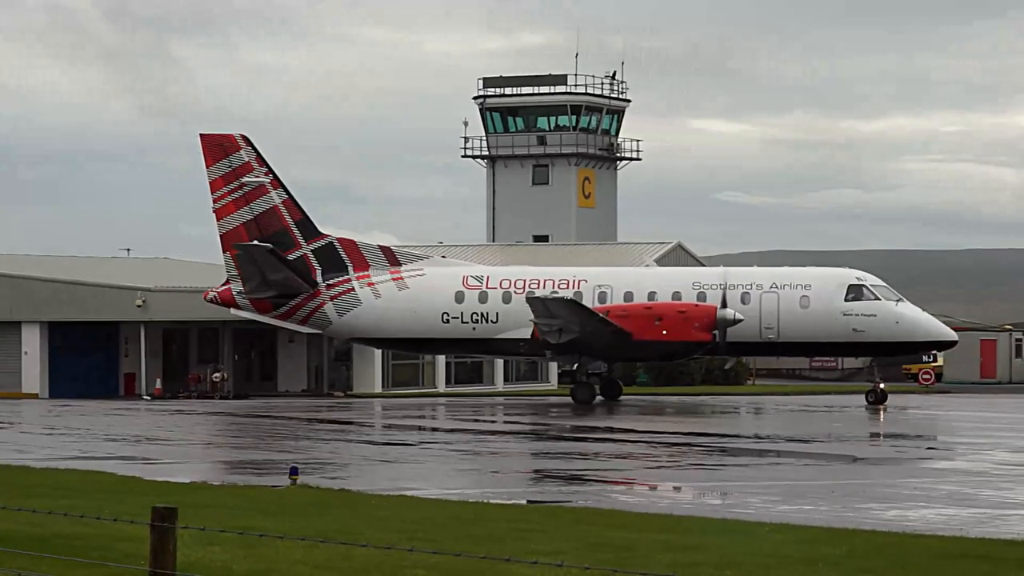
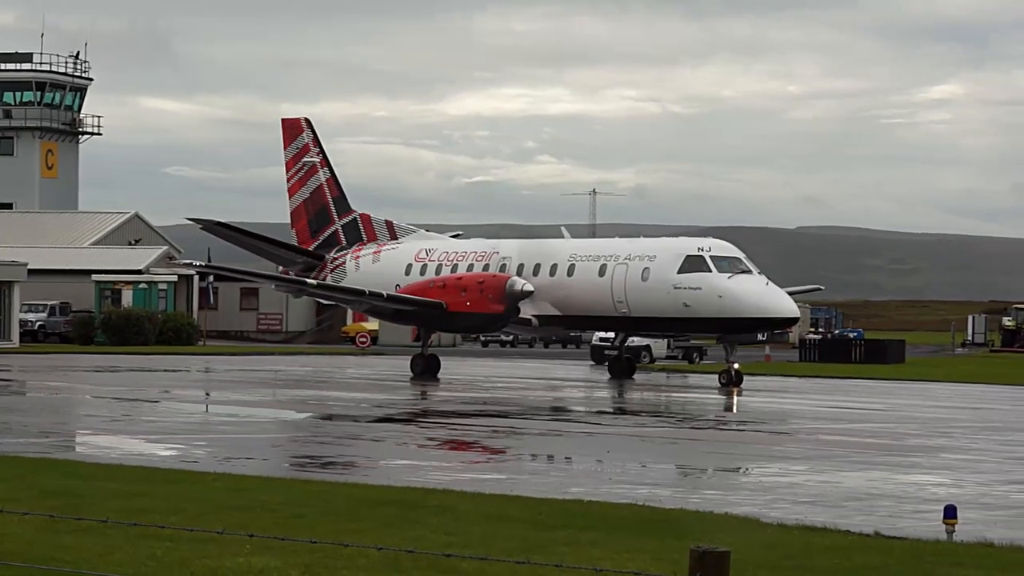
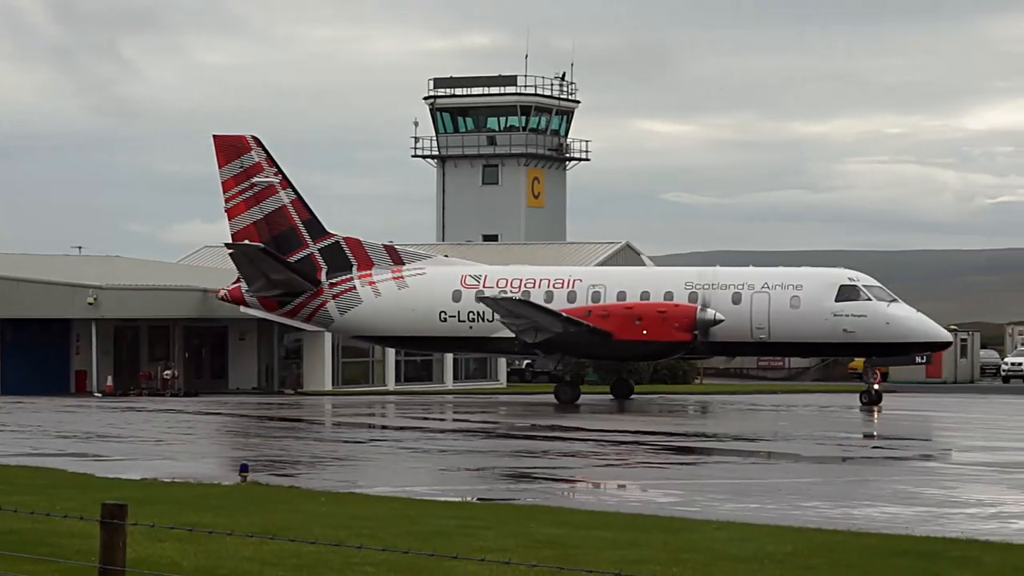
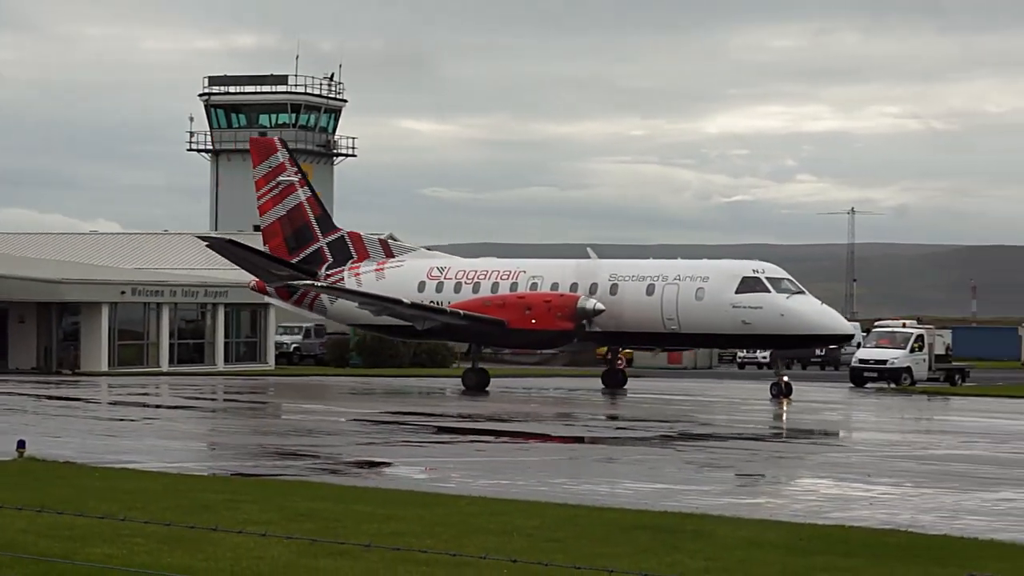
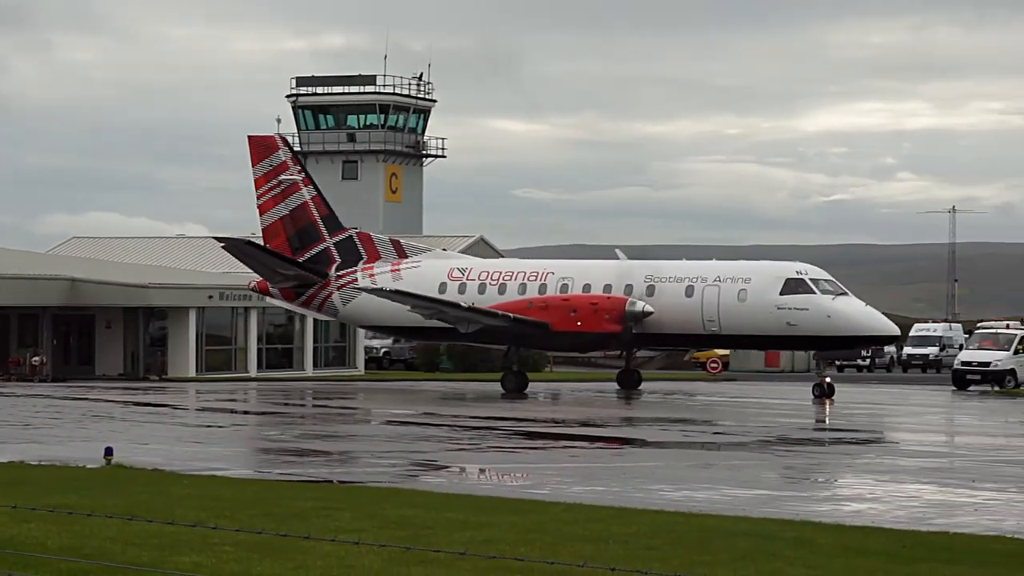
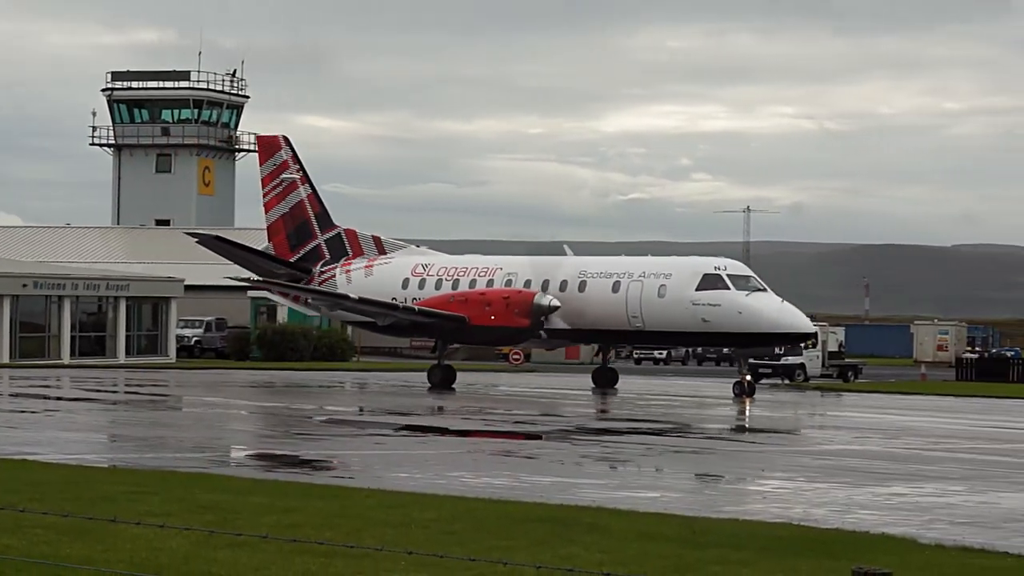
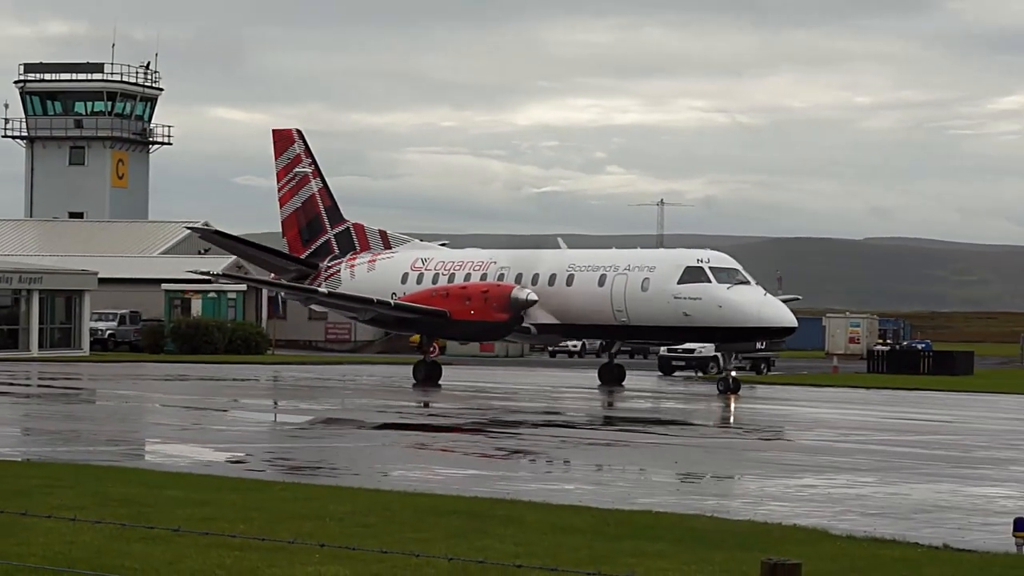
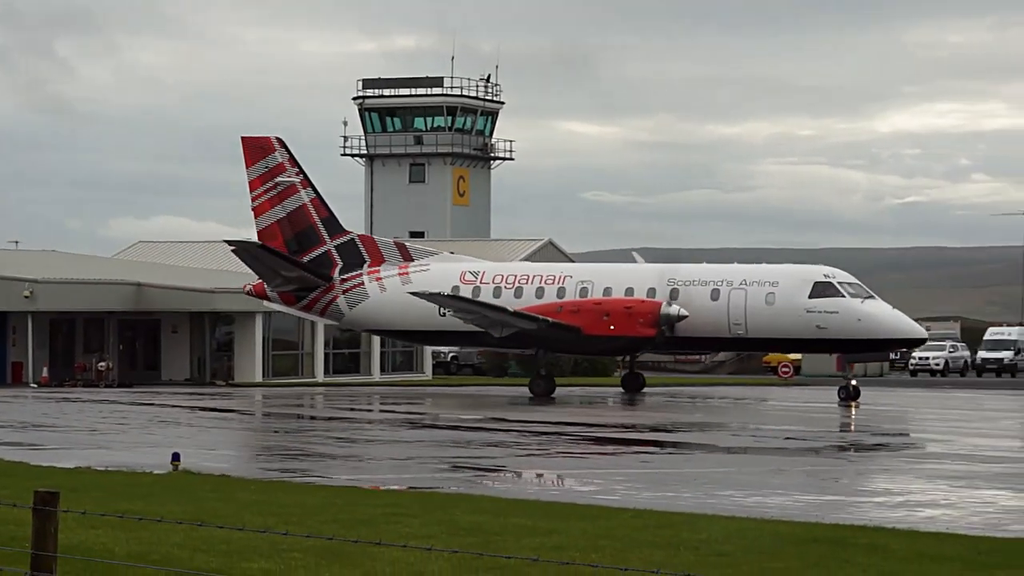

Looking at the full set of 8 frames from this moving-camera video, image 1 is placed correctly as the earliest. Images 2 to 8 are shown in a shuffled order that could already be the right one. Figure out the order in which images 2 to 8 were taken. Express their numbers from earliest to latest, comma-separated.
3, 8, 5, 4, 6, 7, 2
